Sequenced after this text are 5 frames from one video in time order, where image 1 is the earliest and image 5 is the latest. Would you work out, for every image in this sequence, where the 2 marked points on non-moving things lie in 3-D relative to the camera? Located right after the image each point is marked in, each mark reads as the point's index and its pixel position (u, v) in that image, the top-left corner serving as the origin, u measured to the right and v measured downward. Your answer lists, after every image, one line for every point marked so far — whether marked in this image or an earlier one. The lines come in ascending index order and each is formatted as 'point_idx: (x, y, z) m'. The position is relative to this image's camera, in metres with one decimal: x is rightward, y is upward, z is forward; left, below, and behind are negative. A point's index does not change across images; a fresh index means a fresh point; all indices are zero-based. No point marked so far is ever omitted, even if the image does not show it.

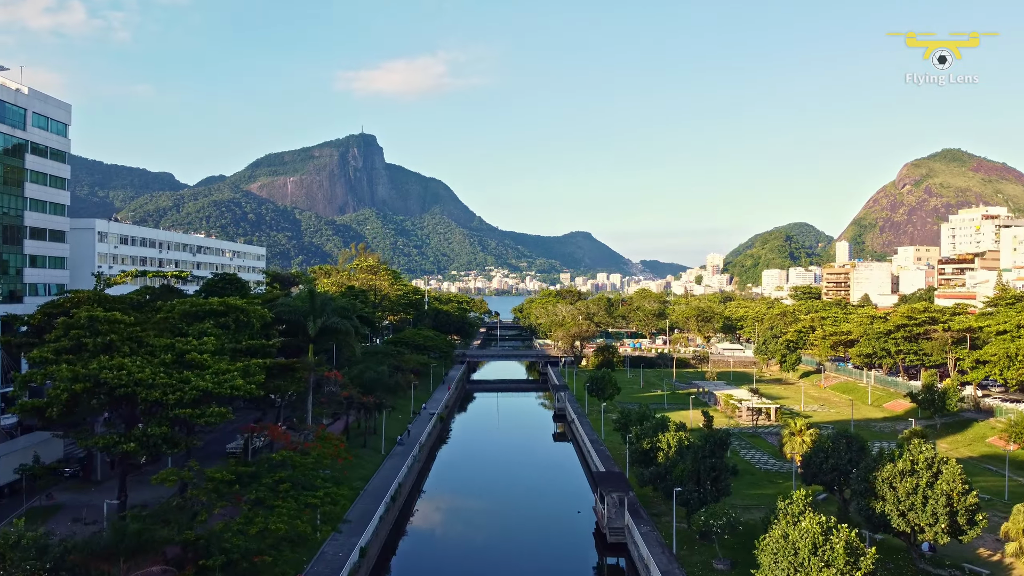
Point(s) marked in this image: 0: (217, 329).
0: (-6.2, -0.9, +19.5) m
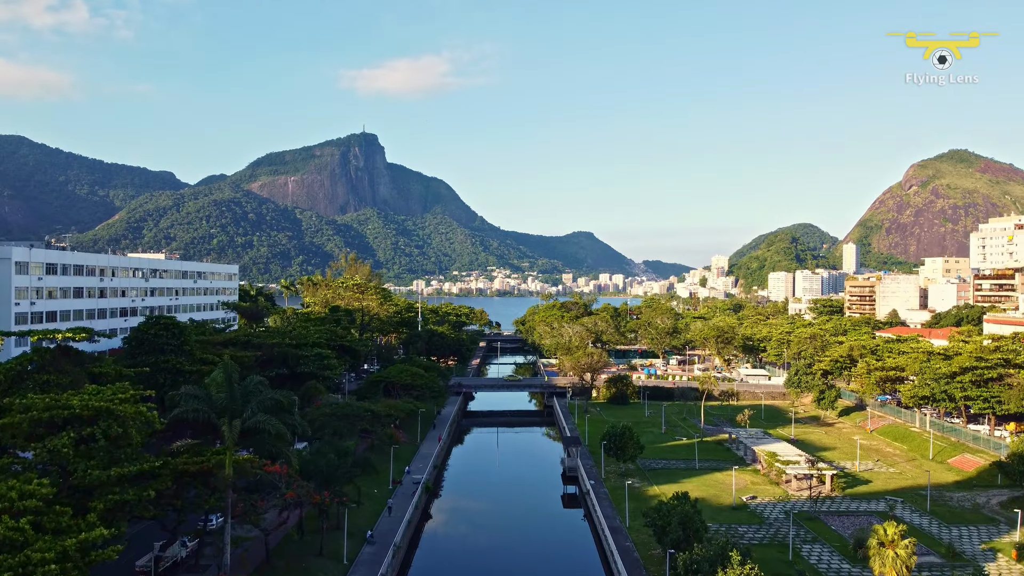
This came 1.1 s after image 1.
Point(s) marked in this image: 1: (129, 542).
0: (-6.2, -2.3, +13.1) m
1: (-8.2, -5.5, +19.7) m
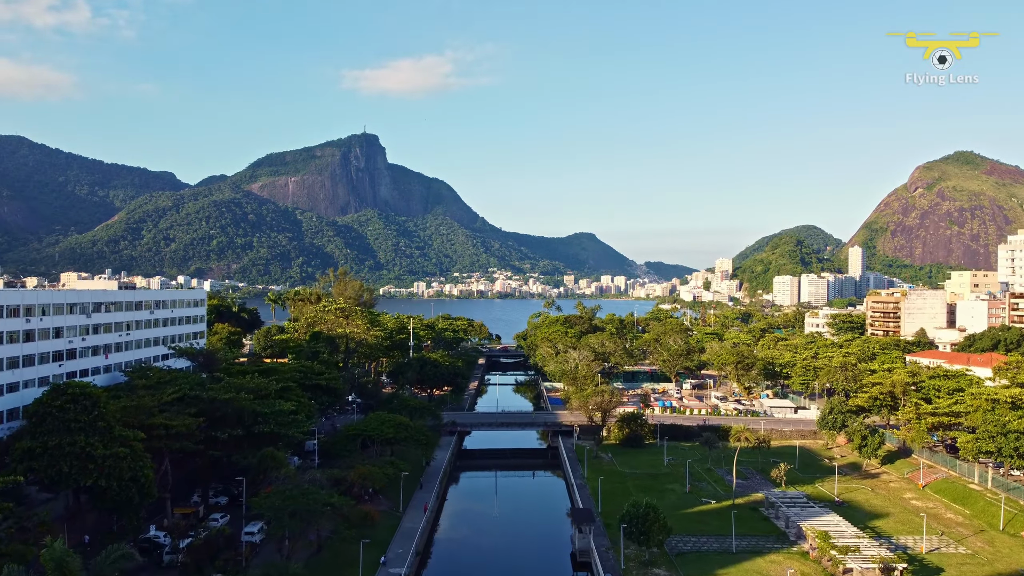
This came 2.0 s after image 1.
0: (-6.2, -3.7, +7.5) m
1: (-8.2, -6.9, +14.1) m
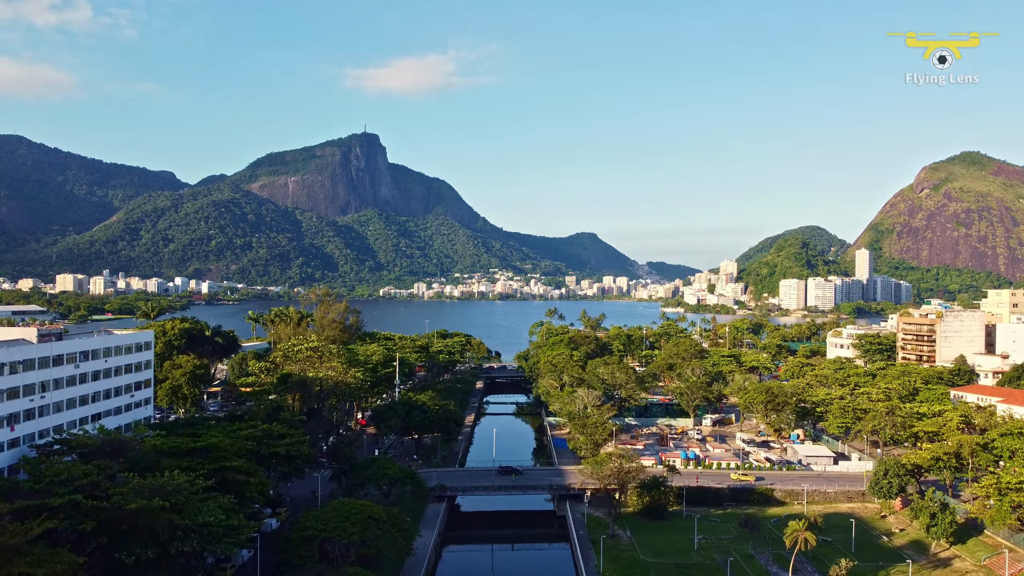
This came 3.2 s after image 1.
0: (-6.3, -5.5, +0.5) m
1: (-8.3, -8.7, +7.1) m
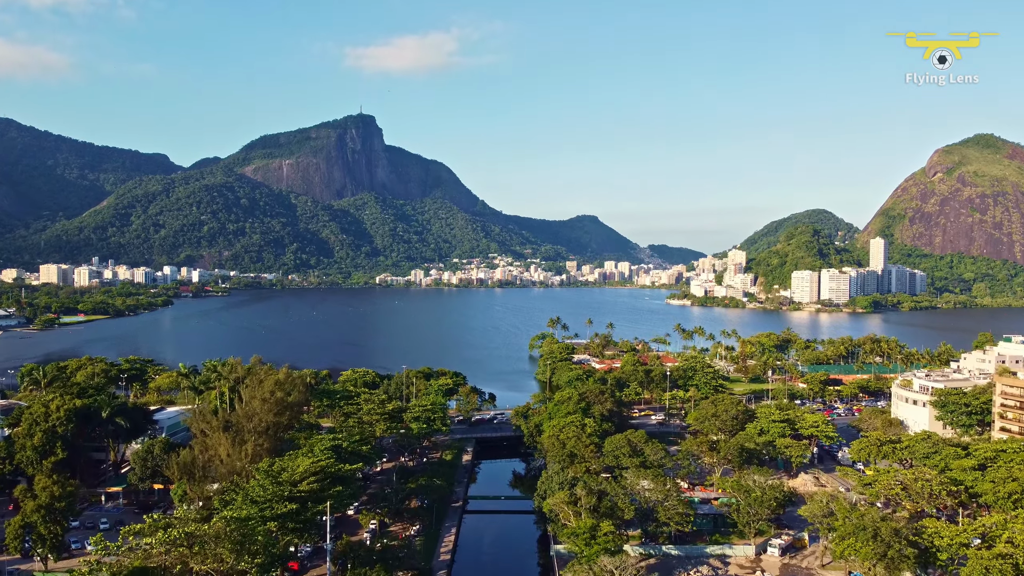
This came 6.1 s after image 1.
0: (-6.6, -11.1, -17.2) m
1: (-8.6, -14.1, -10.5) m
